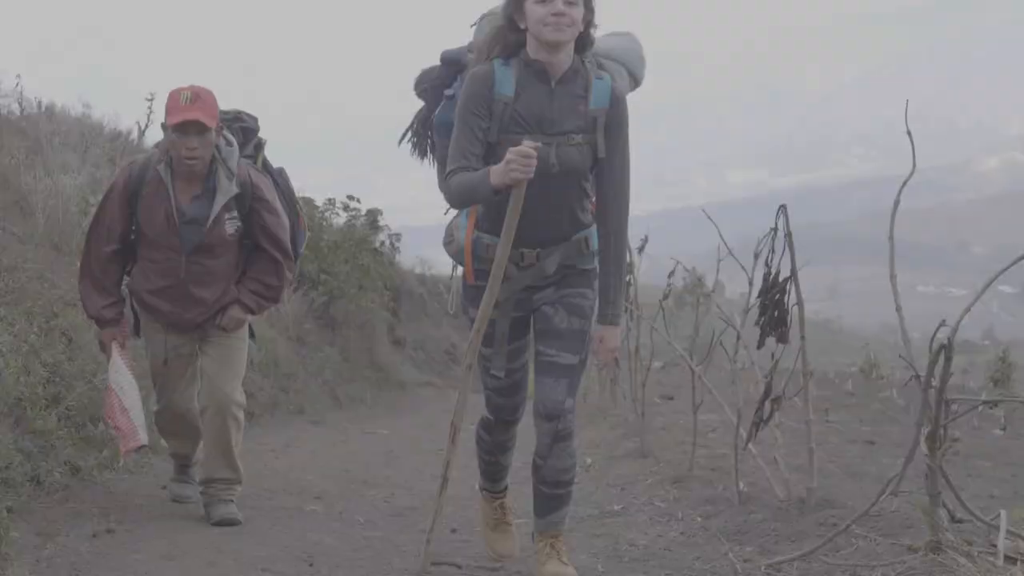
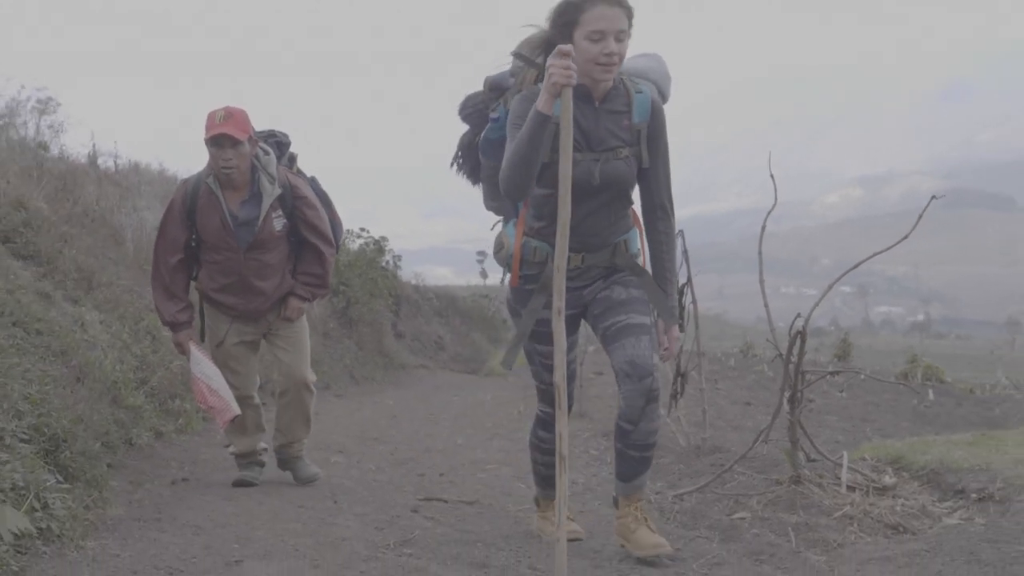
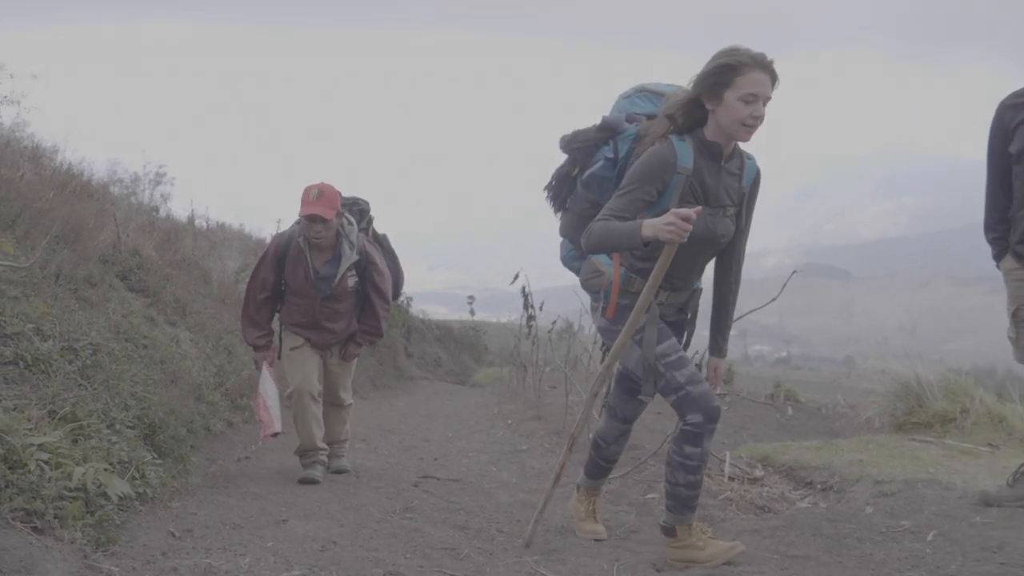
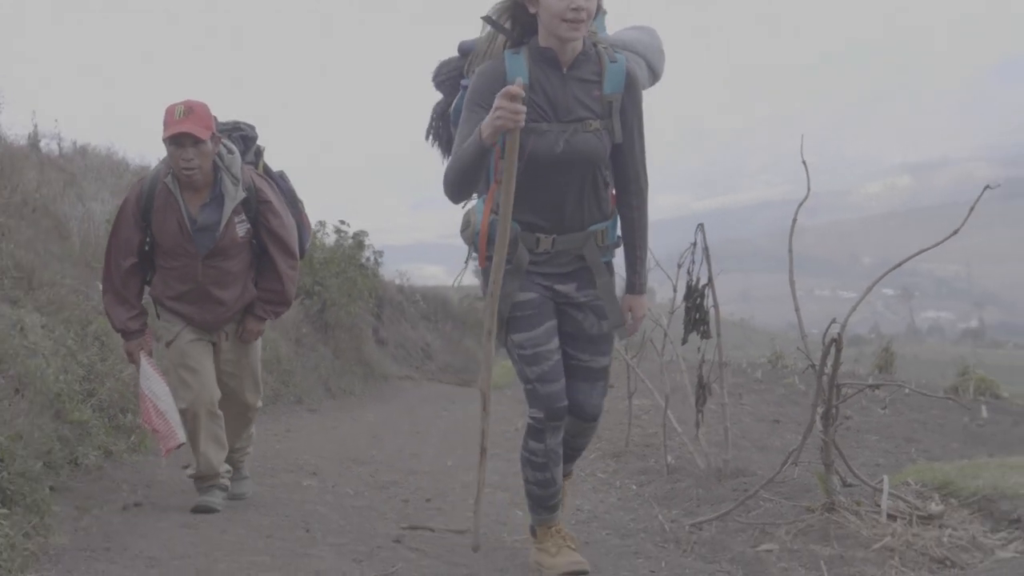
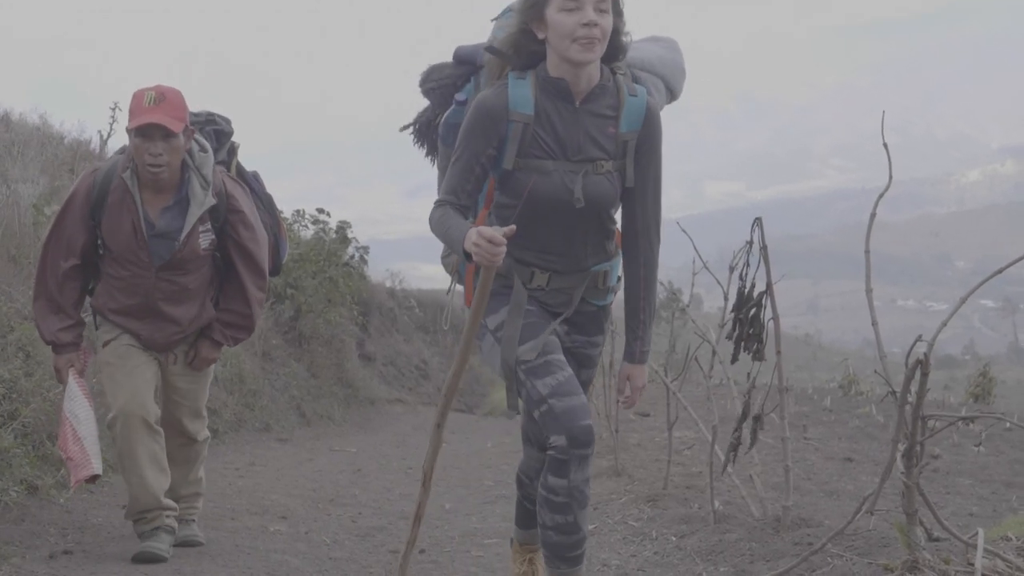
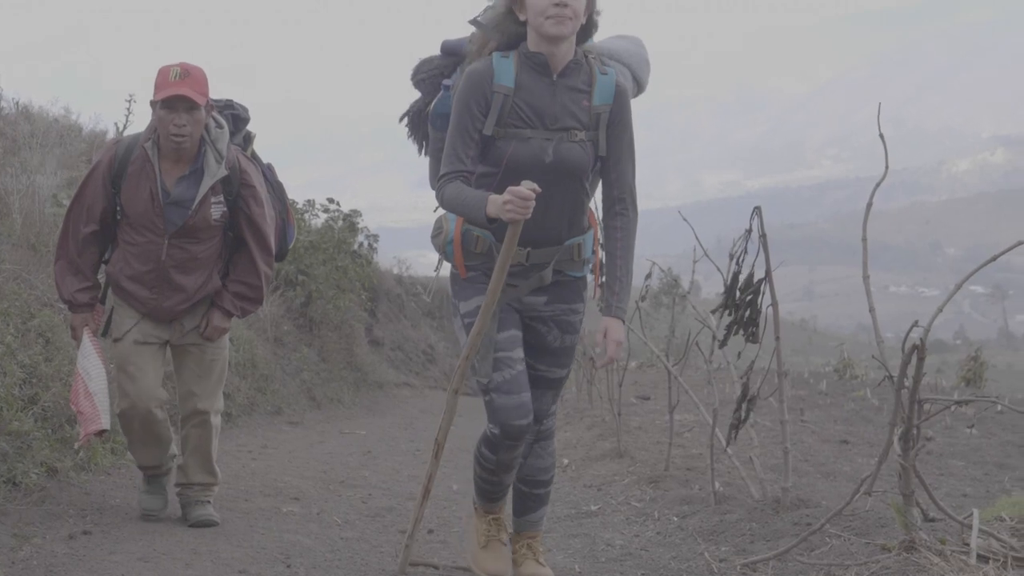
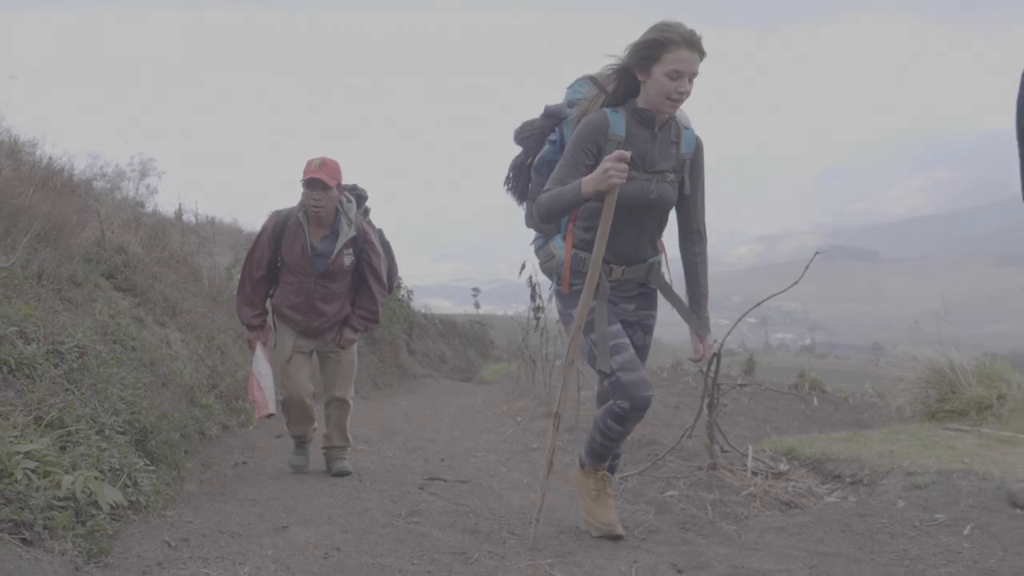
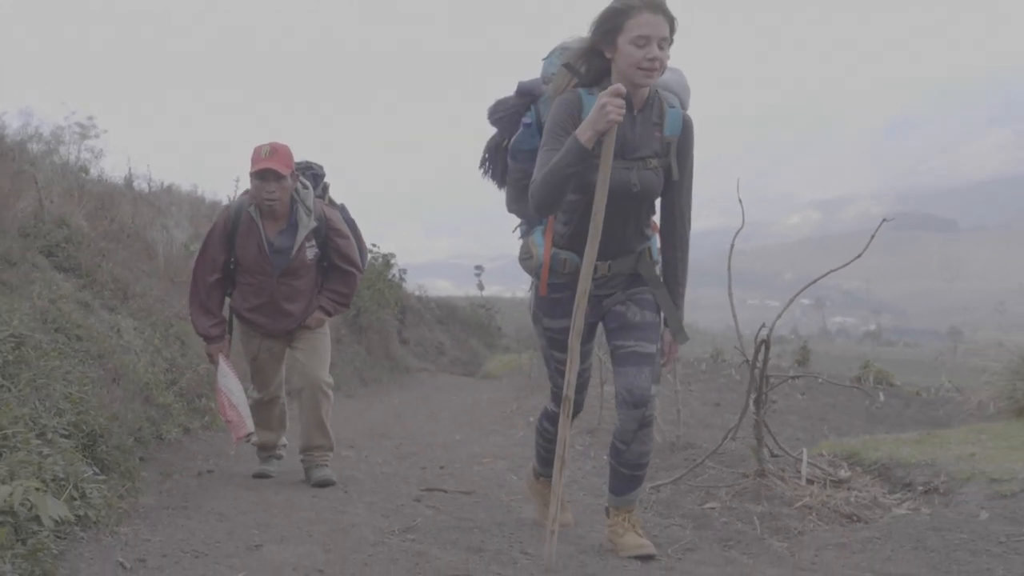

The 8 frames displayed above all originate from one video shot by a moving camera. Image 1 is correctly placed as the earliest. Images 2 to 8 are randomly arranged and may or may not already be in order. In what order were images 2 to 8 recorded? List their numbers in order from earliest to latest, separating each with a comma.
6, 5, 4, 2, 8, 7, 3
